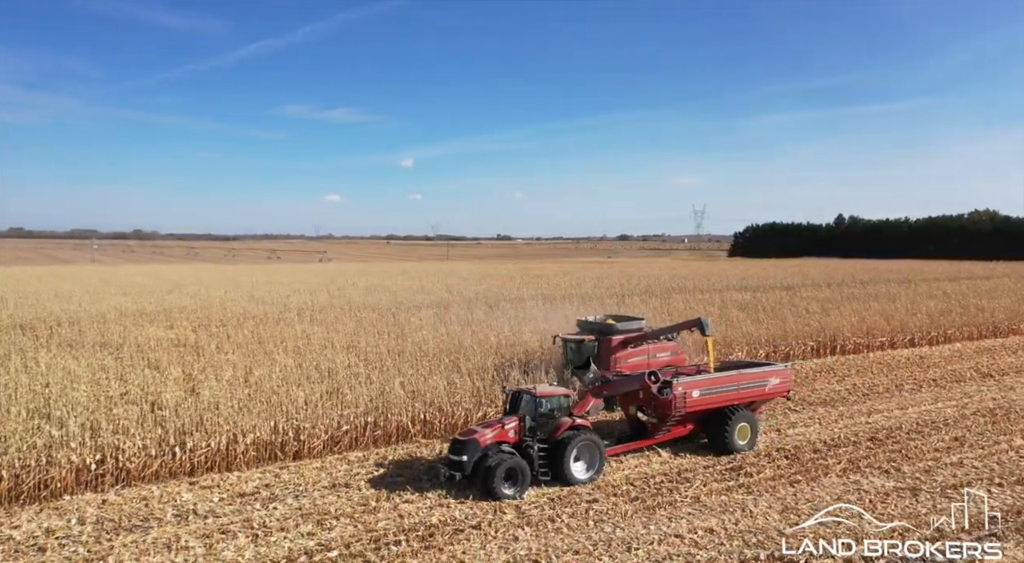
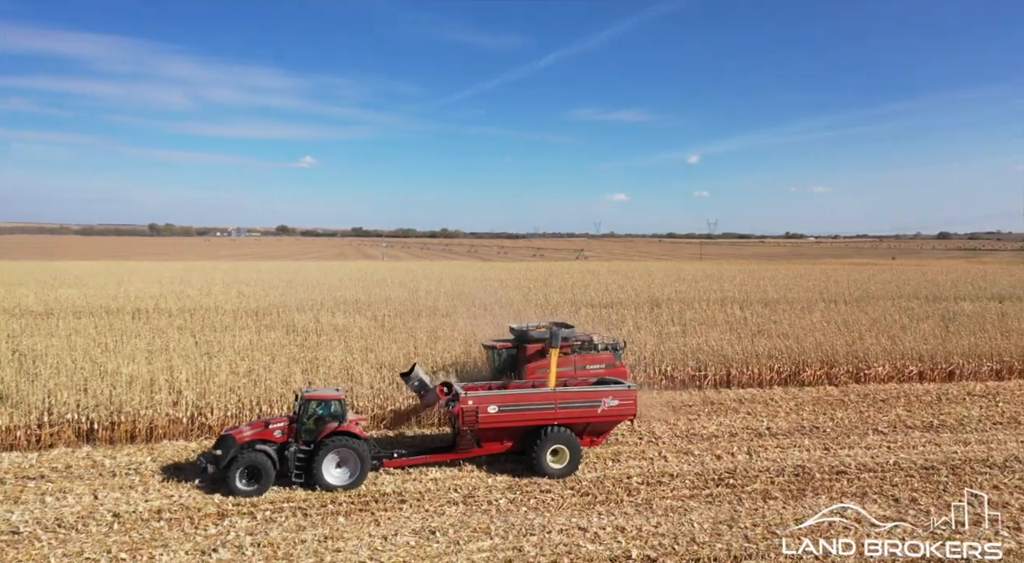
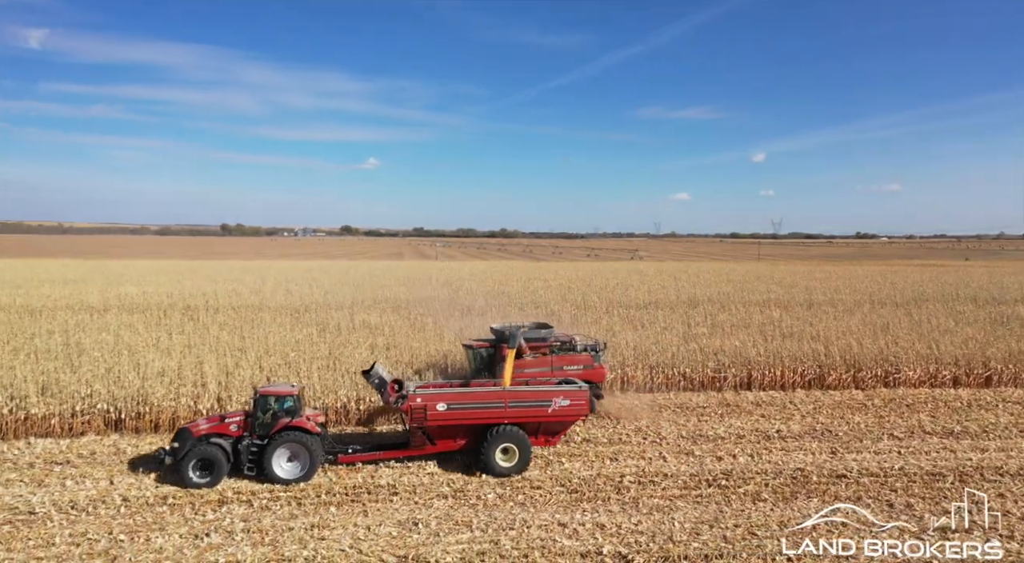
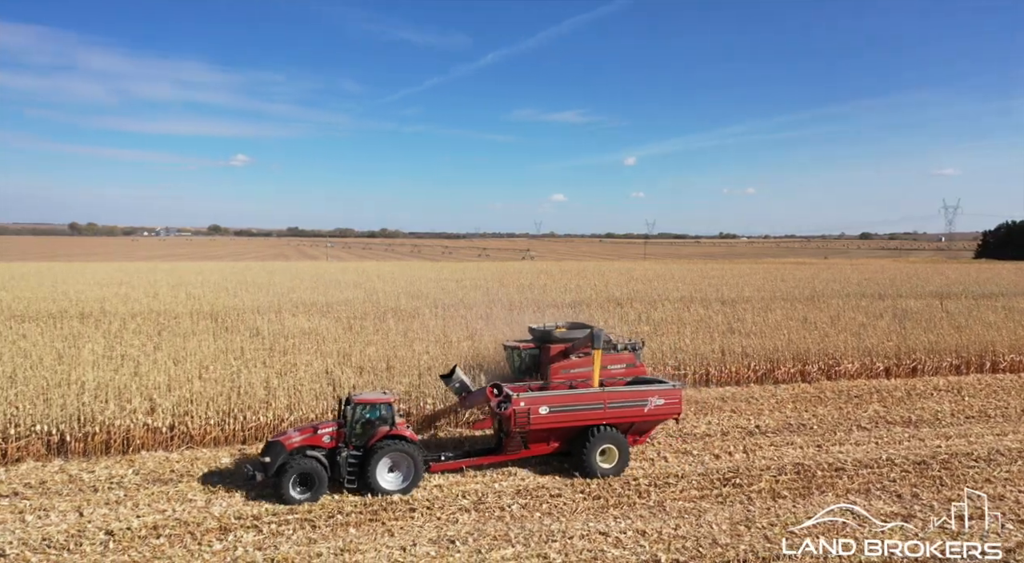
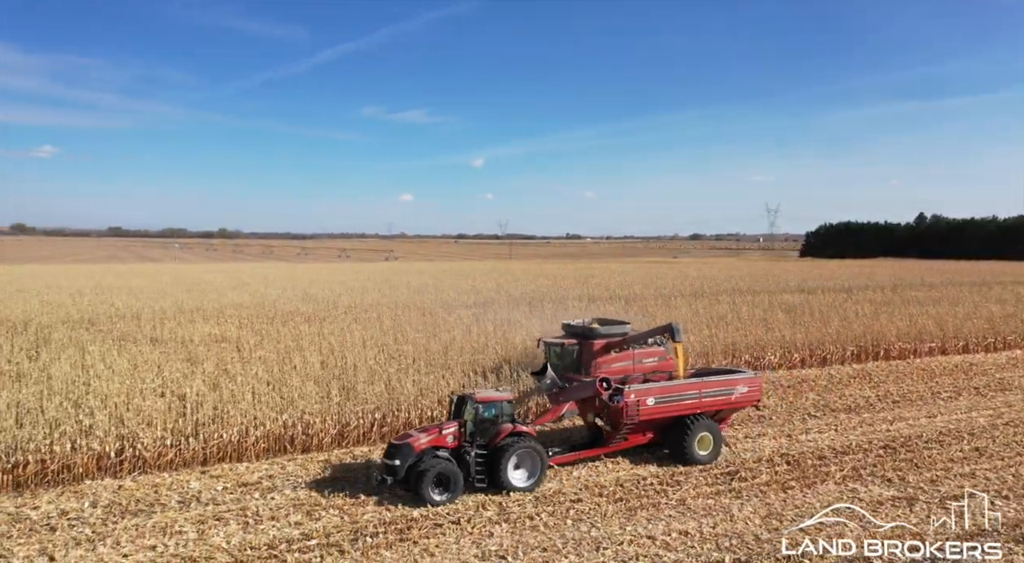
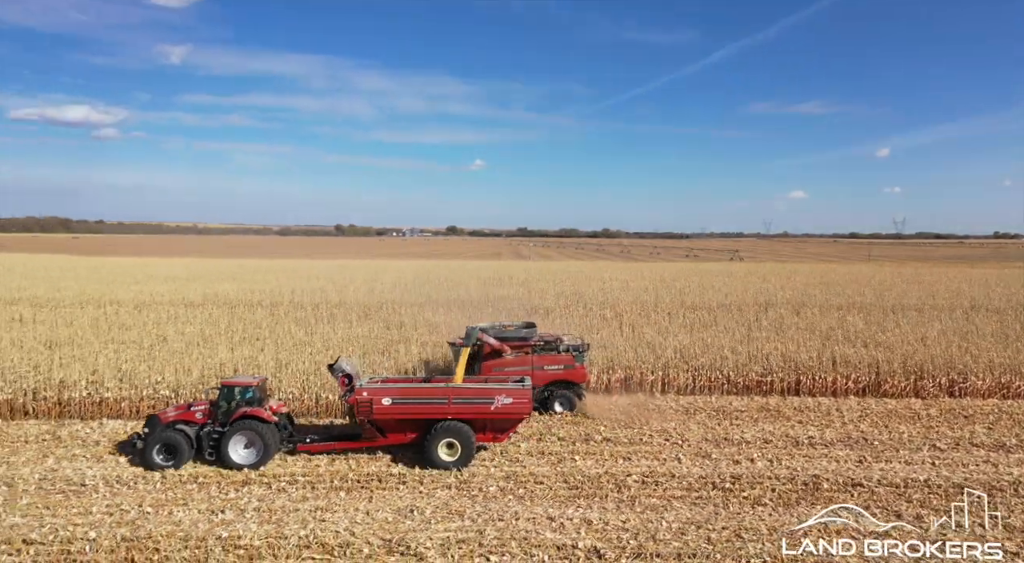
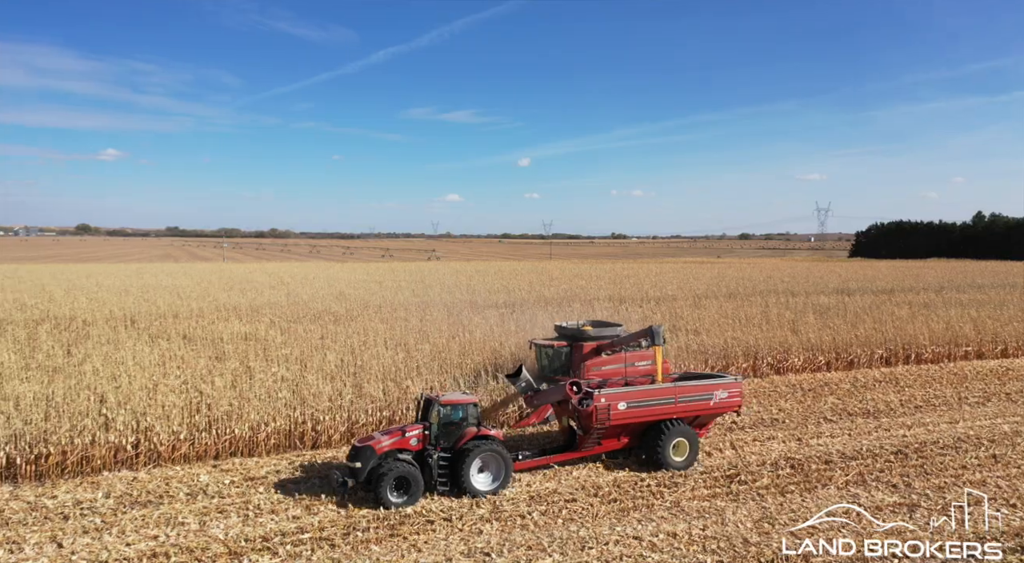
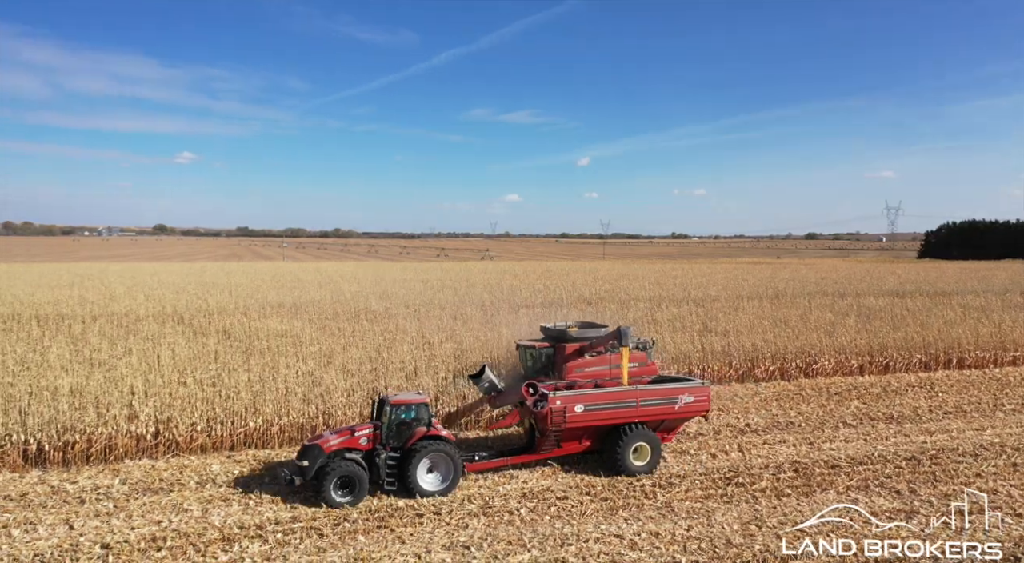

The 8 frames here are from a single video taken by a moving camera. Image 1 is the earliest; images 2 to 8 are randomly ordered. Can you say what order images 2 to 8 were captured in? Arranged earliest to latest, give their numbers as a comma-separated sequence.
5, 7, 8, 4, 2, 3, 6
